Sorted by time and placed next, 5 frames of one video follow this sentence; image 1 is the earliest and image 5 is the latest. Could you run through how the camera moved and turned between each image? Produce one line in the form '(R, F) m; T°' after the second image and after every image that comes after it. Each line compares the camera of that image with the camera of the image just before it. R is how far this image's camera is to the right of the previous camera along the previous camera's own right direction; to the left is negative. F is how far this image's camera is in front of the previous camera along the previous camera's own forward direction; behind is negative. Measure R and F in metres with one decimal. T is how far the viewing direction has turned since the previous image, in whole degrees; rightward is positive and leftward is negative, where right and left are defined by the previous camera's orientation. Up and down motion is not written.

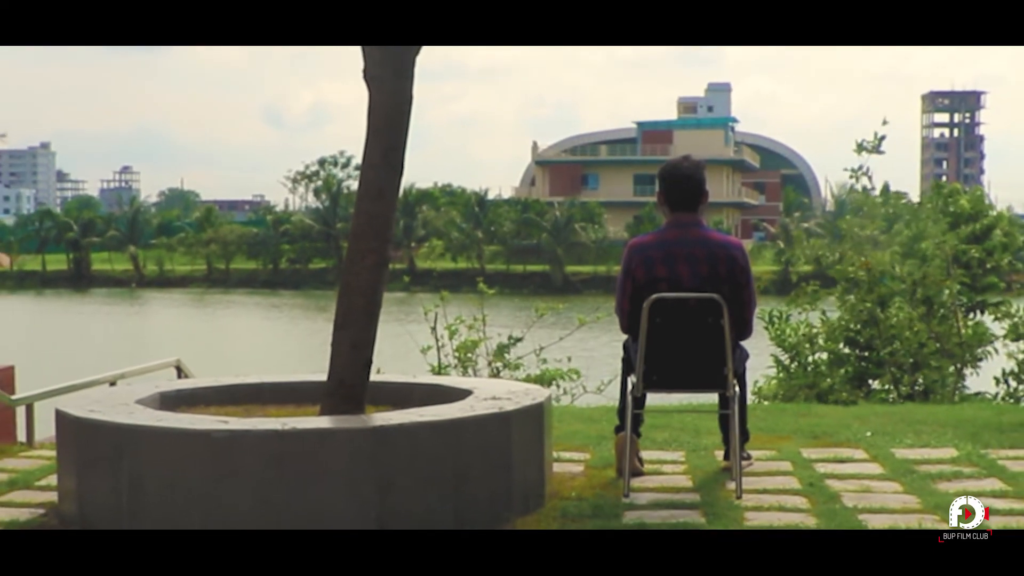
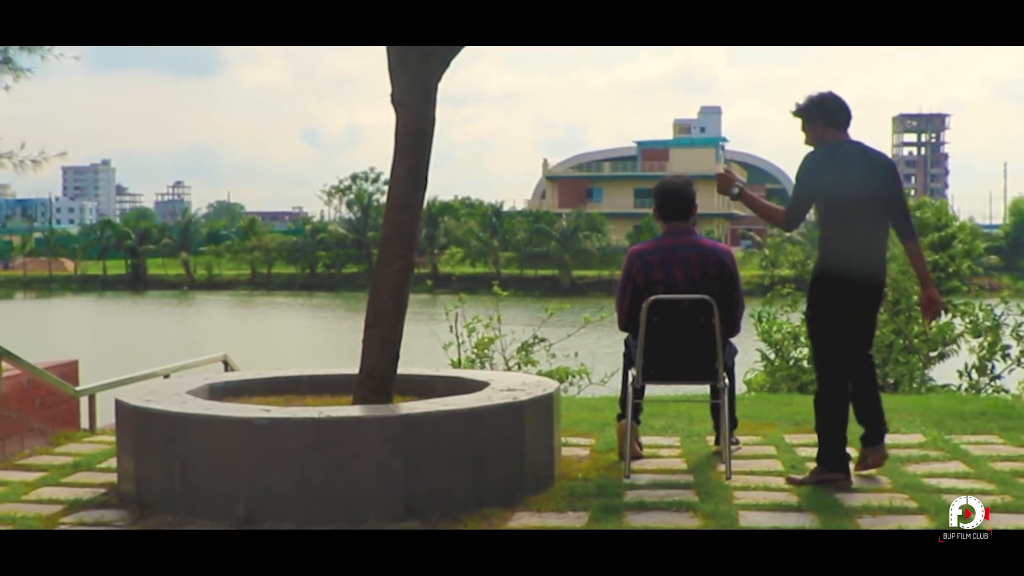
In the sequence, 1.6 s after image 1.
(0.0, -0.4) m; -1°
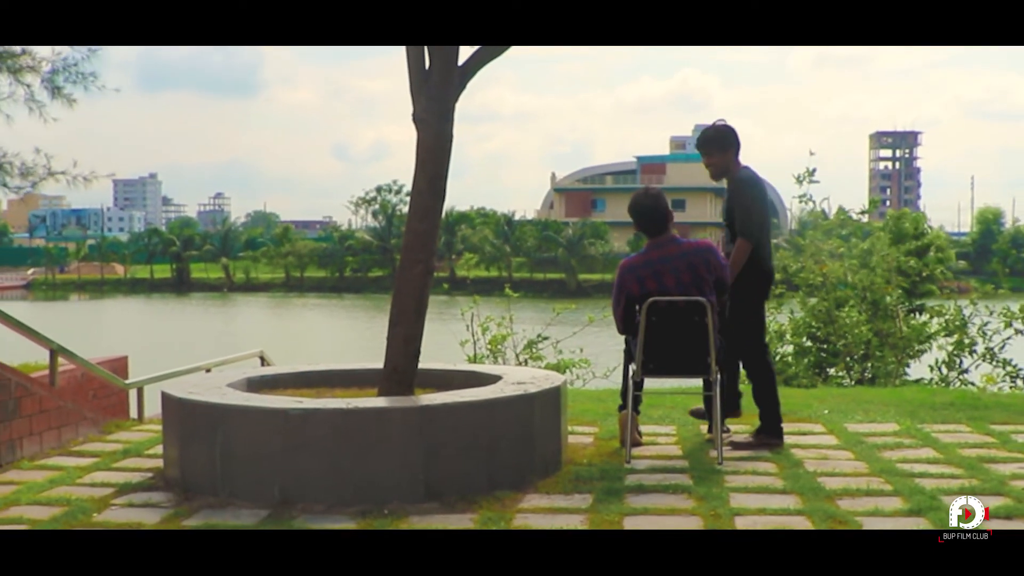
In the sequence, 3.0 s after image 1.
(0.0, -0.4) m; -1°
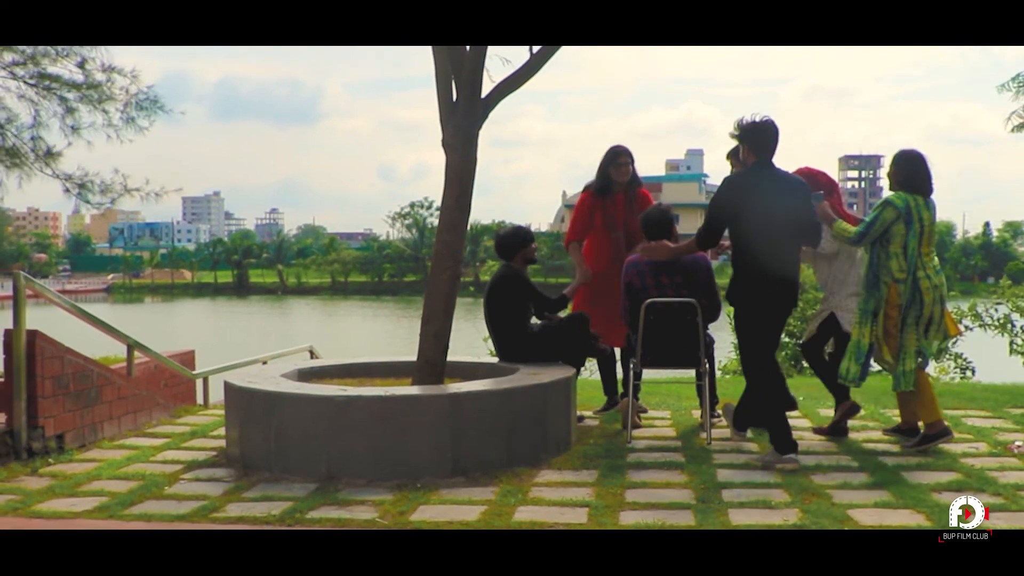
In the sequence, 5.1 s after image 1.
(0.0, -0.7) m; -1°
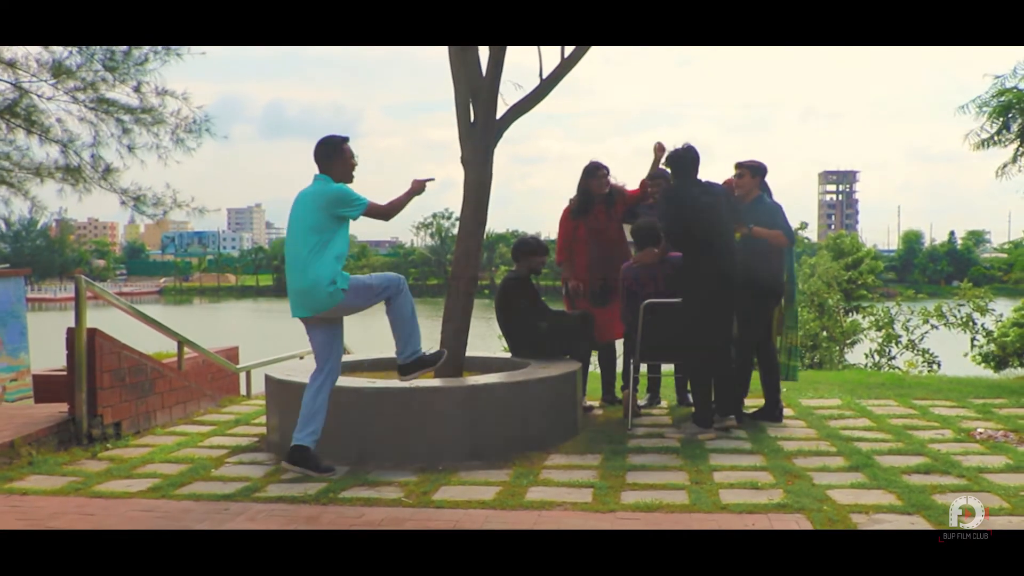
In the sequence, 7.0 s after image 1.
(0.0, -0.6) m; -1°
